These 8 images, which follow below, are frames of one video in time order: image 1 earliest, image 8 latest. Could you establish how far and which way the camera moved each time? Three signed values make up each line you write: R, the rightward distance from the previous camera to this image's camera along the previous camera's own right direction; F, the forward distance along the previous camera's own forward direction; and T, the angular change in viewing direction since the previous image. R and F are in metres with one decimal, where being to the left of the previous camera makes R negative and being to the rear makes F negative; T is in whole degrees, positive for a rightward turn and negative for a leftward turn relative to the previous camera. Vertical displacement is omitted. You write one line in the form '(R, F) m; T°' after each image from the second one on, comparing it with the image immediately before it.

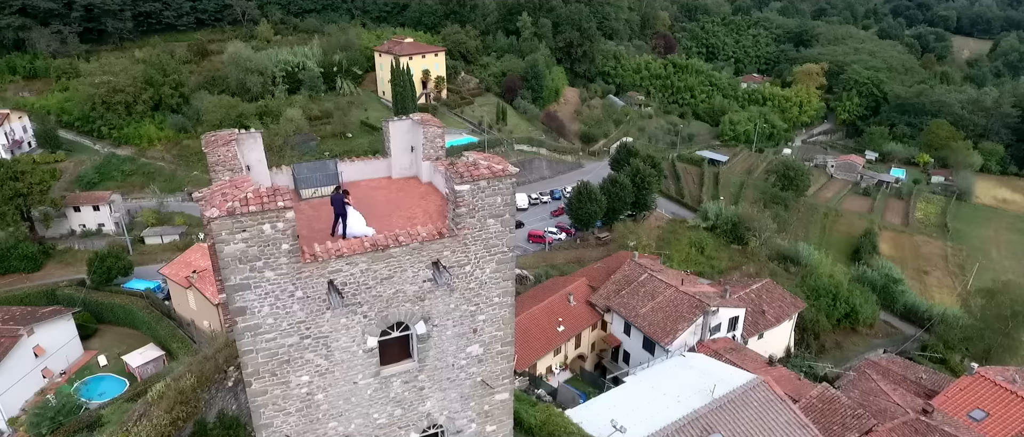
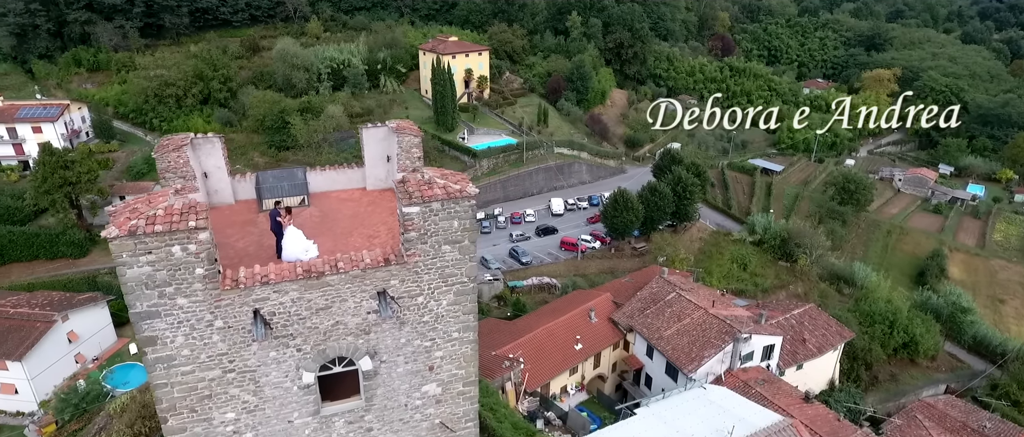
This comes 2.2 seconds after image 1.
(+1.3, +1.3) m; -5°
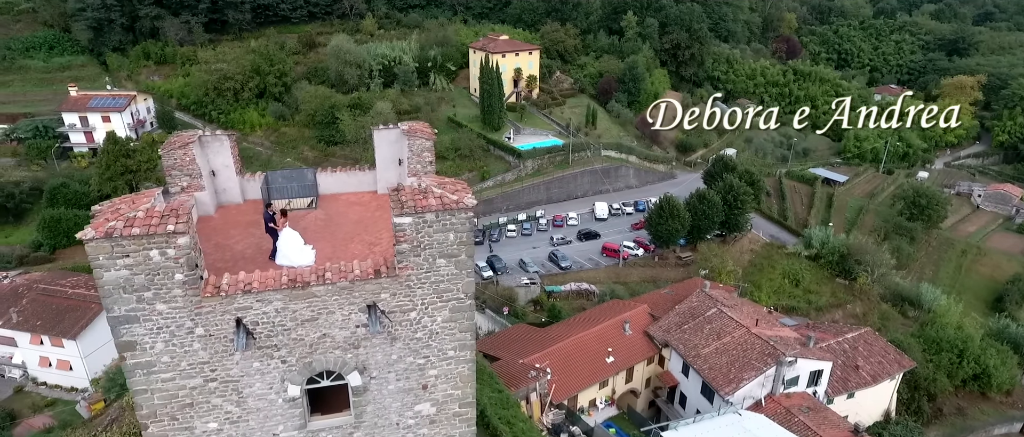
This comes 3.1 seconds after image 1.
(+0.7, +0.6) m; -5°
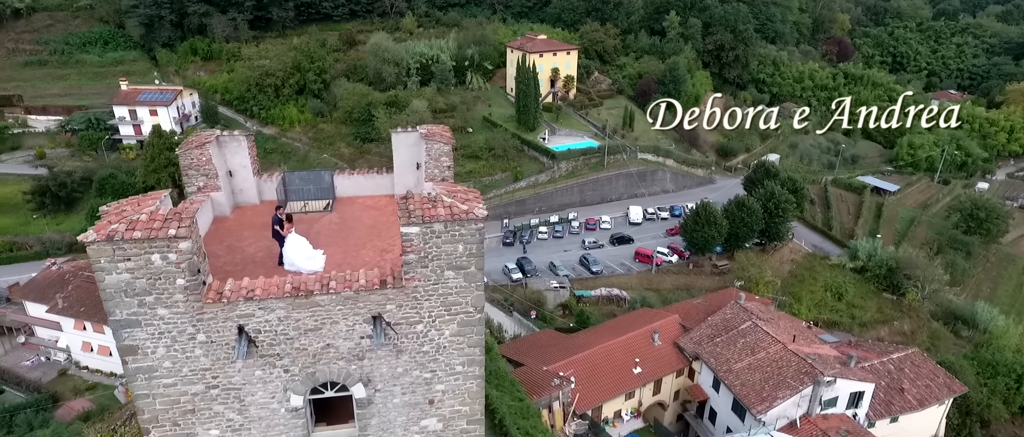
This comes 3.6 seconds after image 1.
(+0.3, +0.4) m; -4°
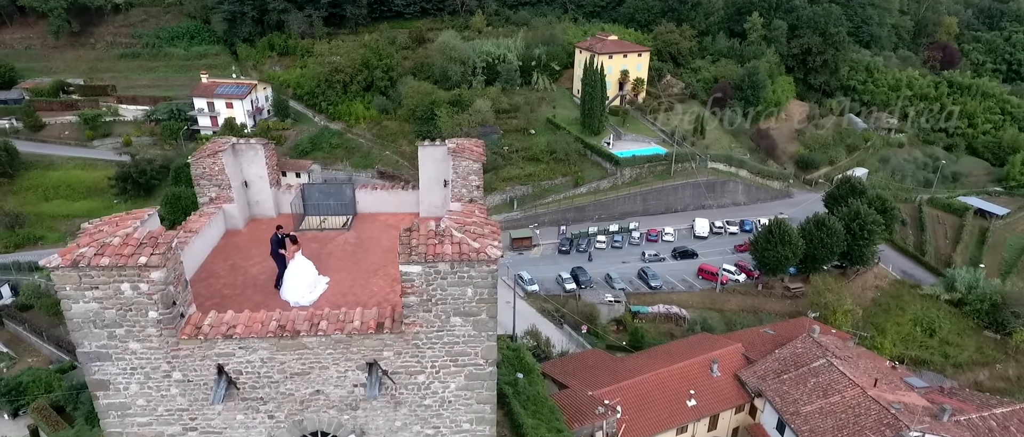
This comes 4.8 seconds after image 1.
(+0.5, +1.2) m; -6°
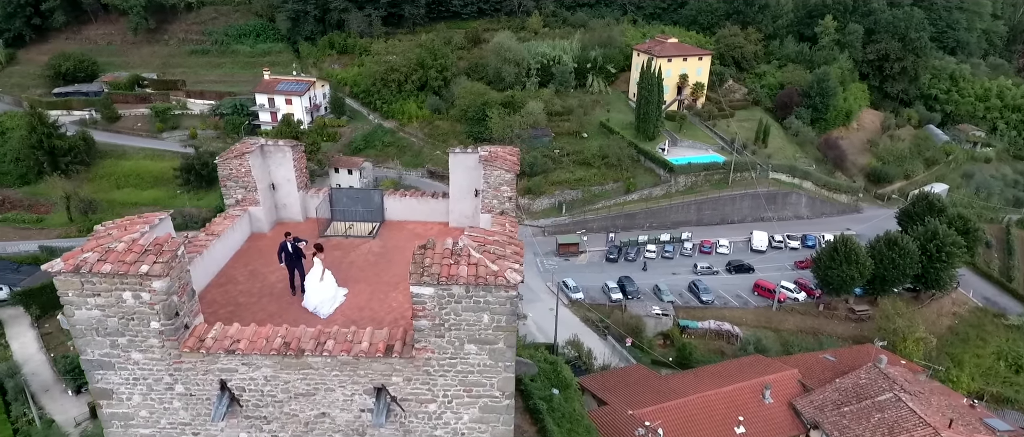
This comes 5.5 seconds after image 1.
(+0.3, +0.6) m; -5°
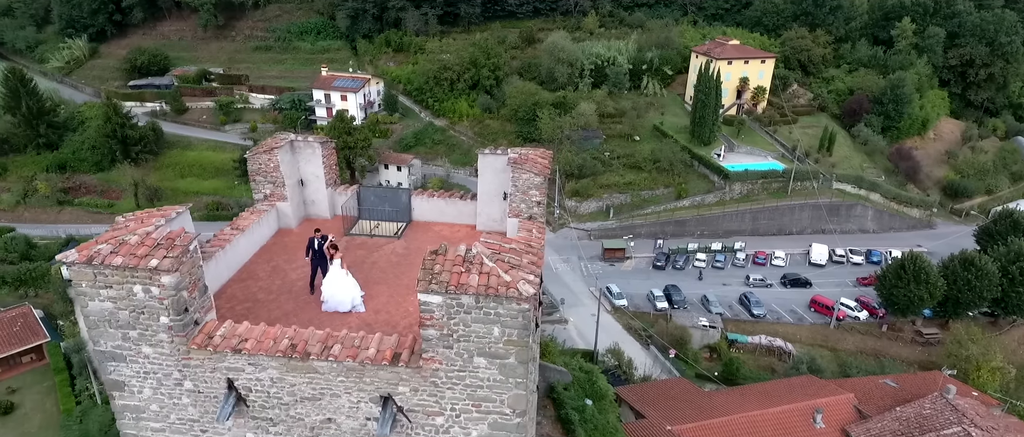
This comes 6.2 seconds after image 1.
(+0.3, +0.4) m; -5°
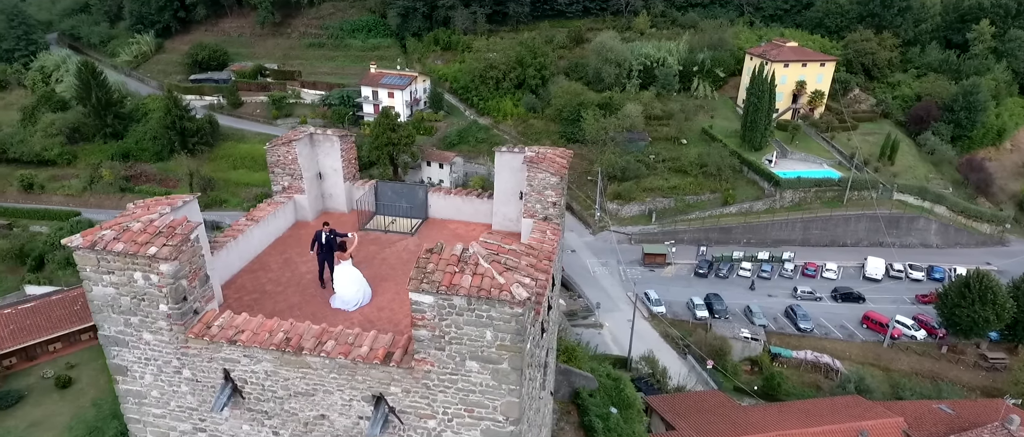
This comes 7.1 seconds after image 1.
(+0.4, +0.3) m; -4°
